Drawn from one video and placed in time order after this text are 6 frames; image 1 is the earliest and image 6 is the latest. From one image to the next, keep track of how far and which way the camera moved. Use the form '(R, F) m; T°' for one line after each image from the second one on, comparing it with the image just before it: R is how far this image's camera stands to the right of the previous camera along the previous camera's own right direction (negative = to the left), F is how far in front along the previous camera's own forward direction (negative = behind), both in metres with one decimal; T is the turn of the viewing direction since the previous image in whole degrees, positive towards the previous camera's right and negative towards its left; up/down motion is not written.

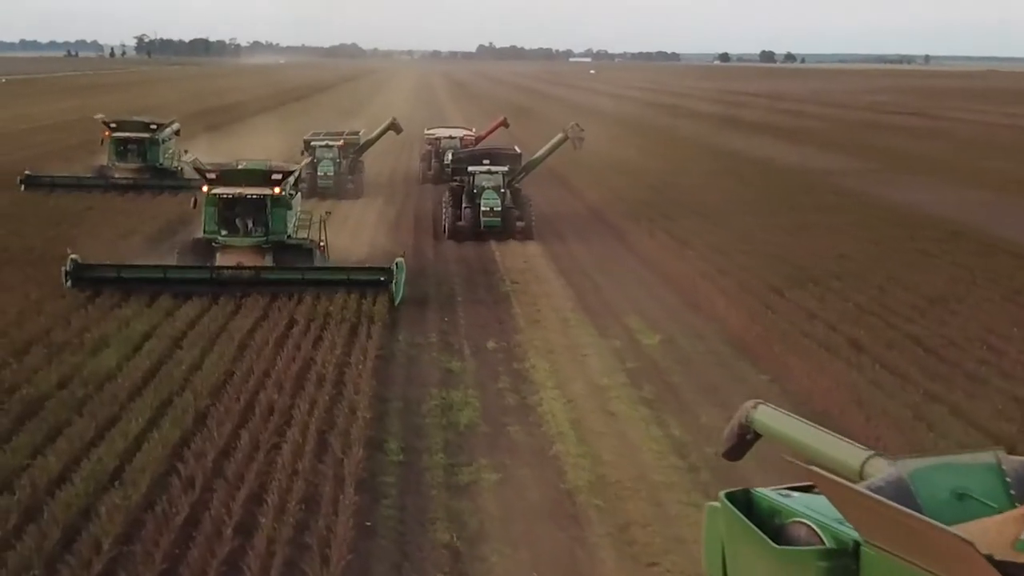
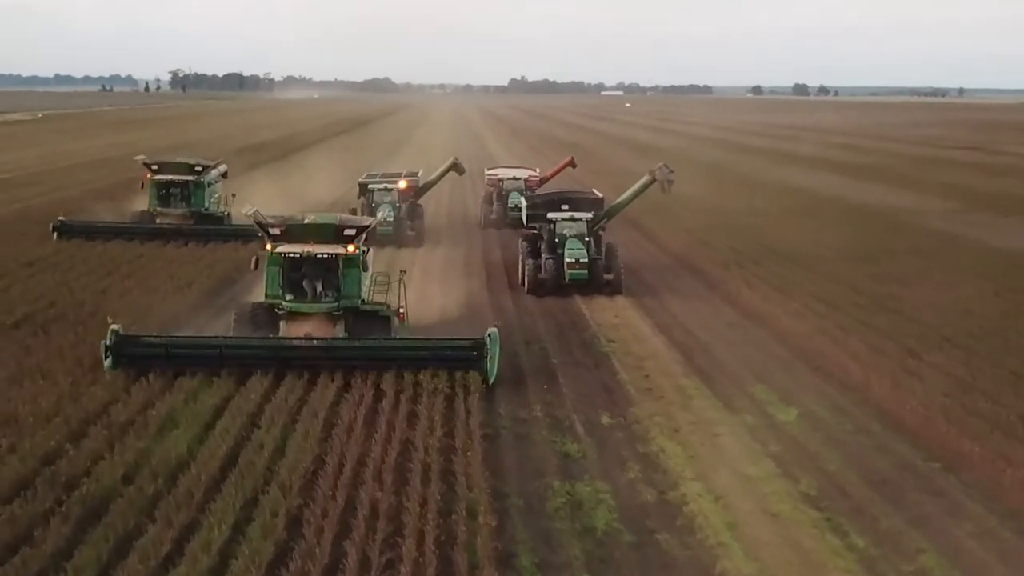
(-0.6, +1.6) m; -1°
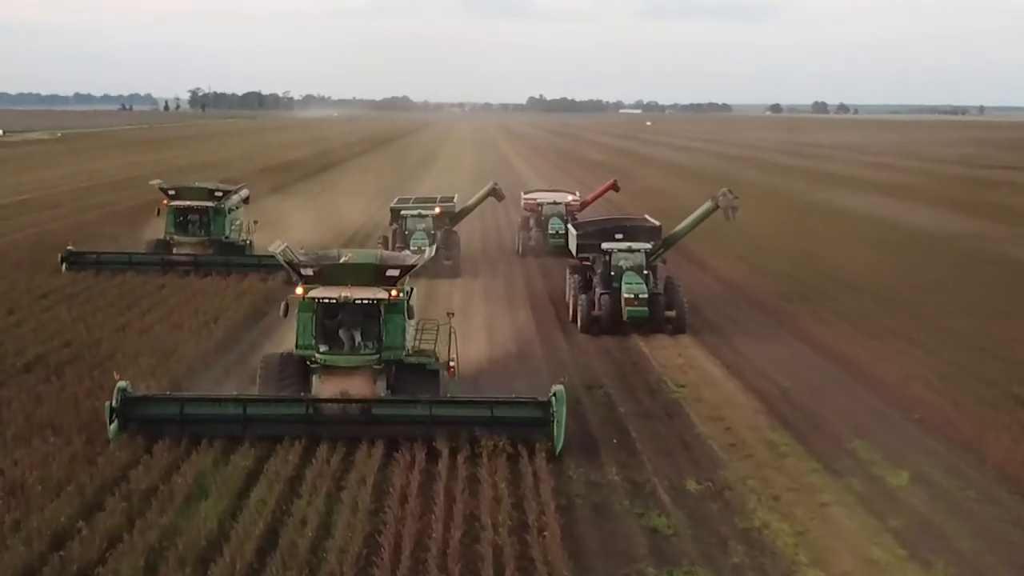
(-0.4, +1.4) m; -1°
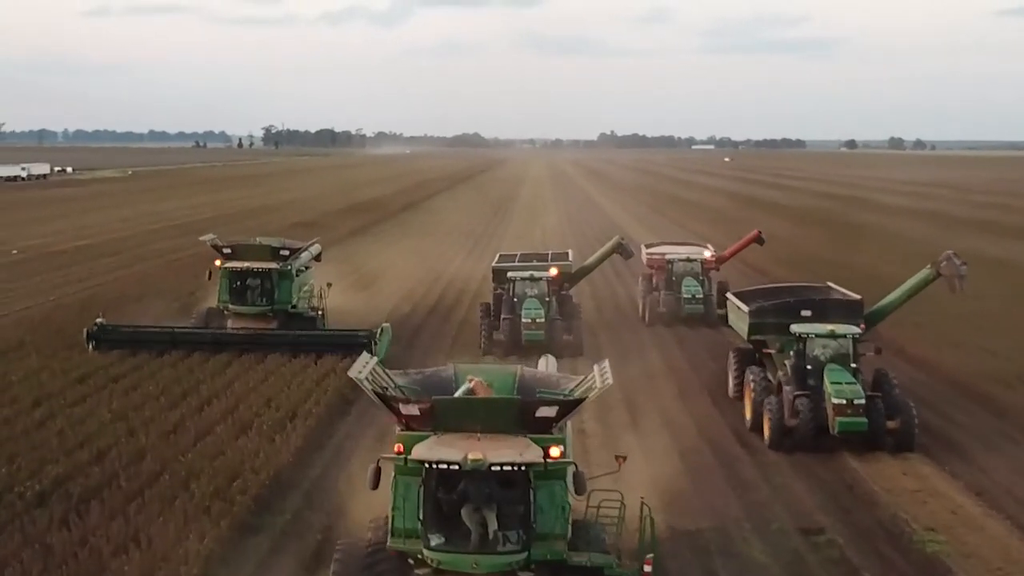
(-0.7, +3.9) m; -3°
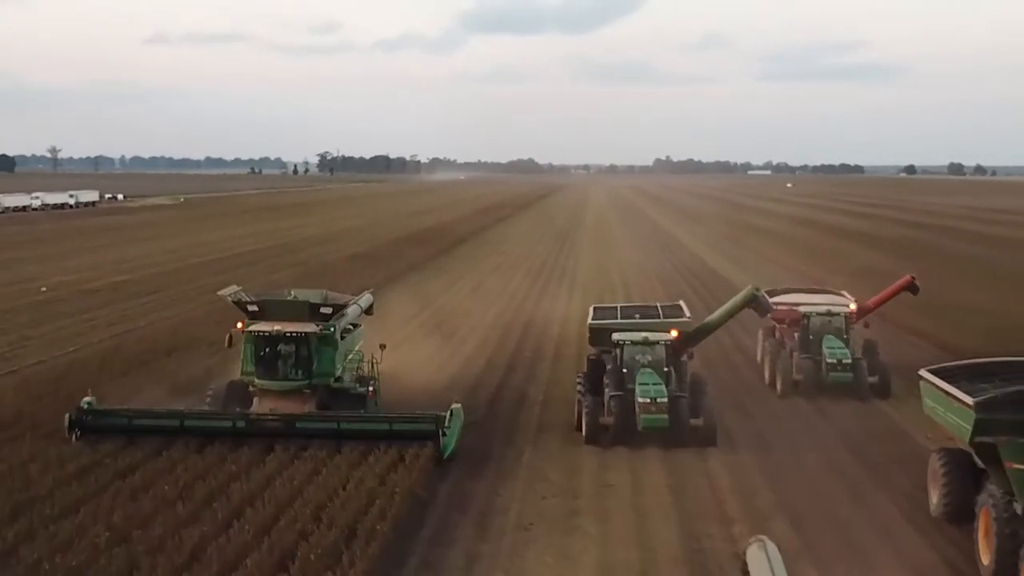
(-0.5, +4.0) m; -2°
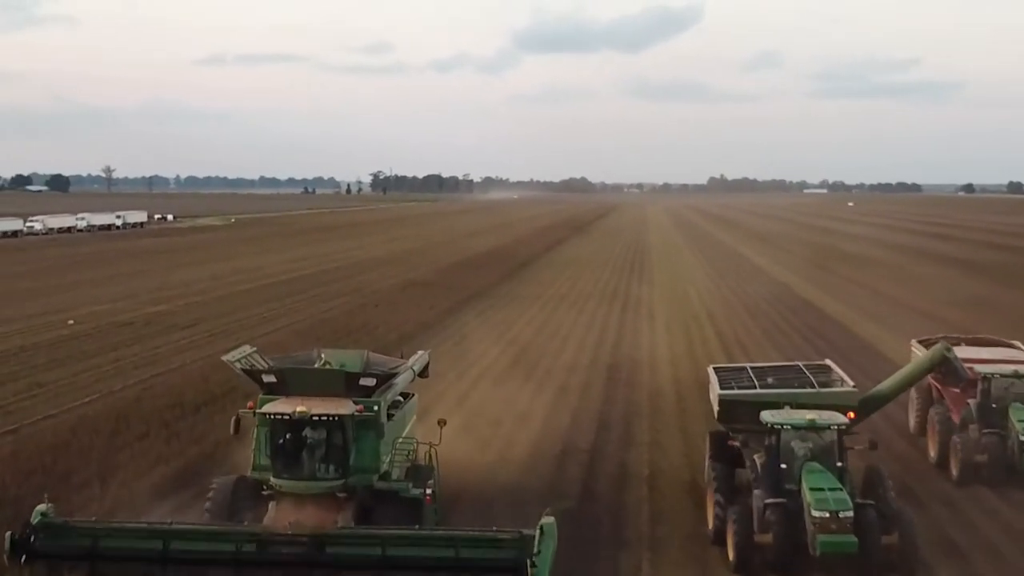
(-0.3, +3.6) m; -2°
